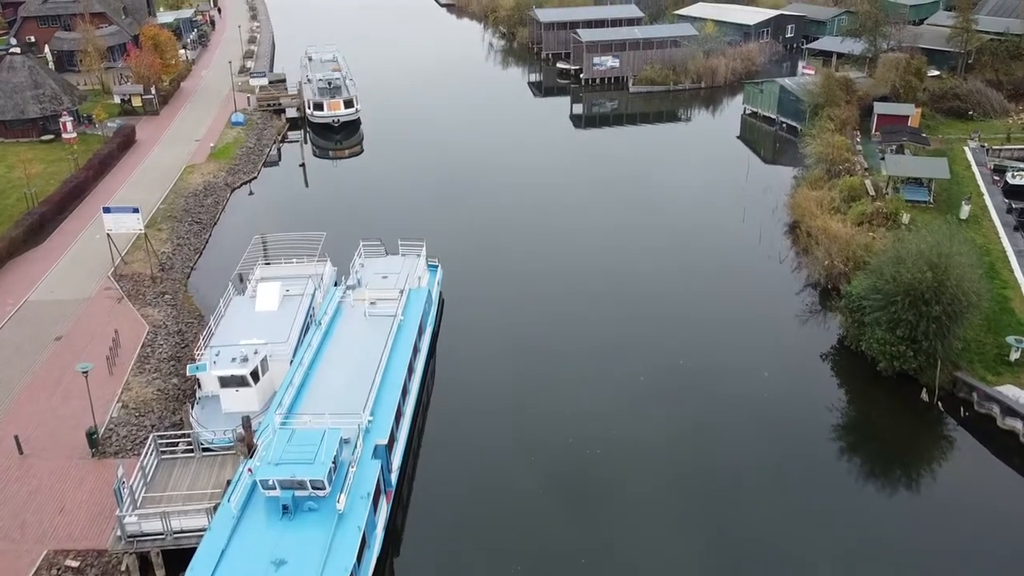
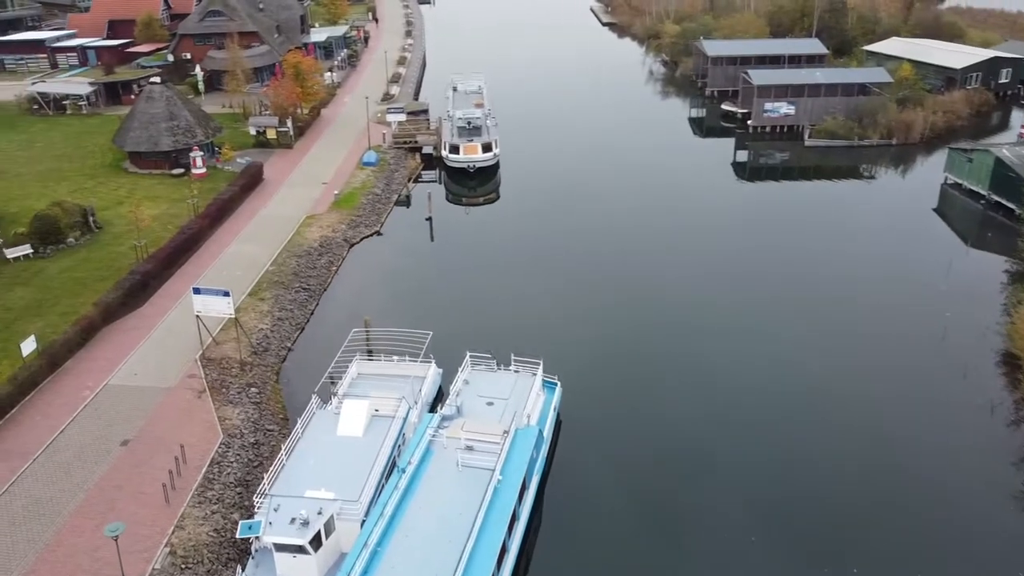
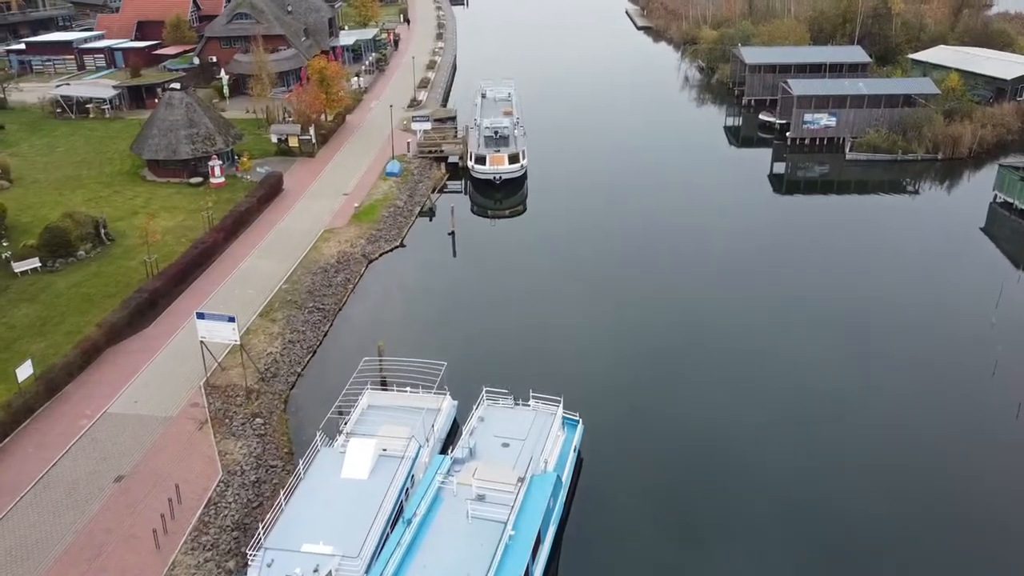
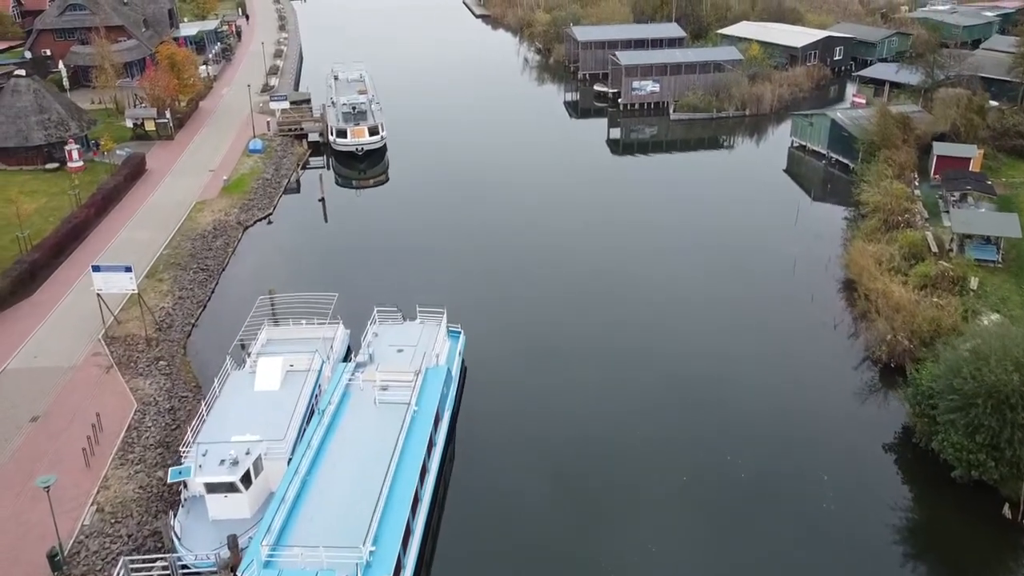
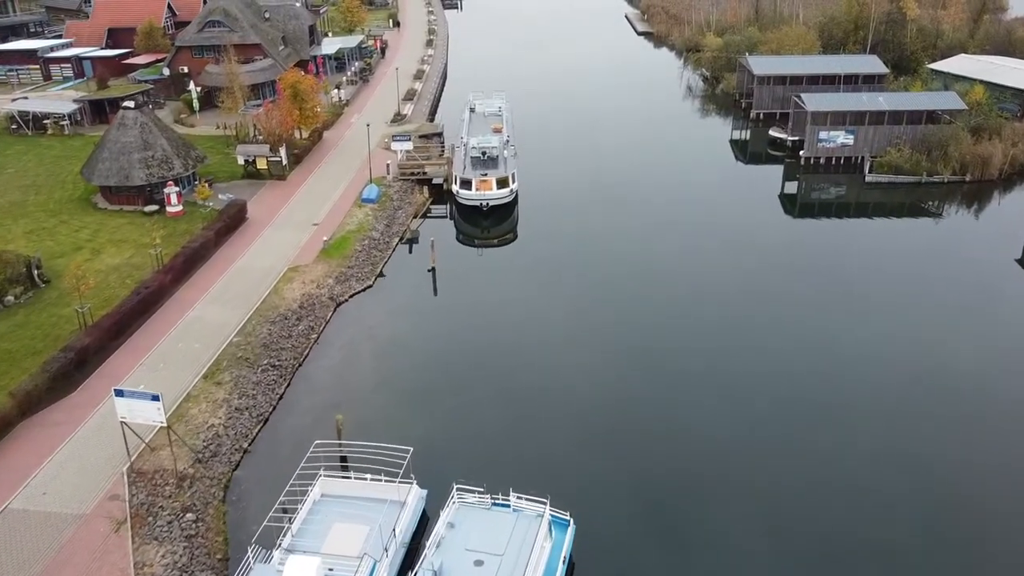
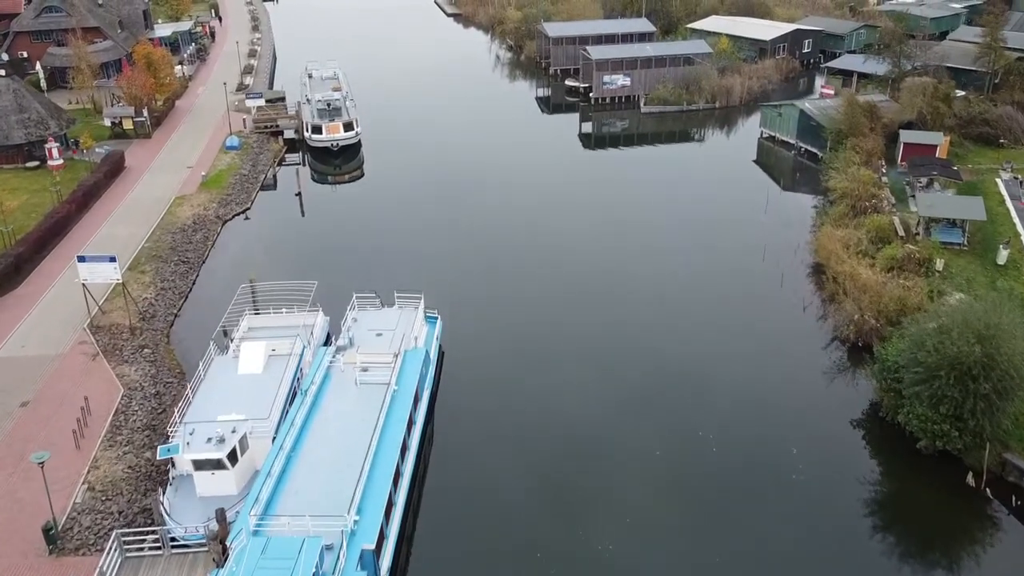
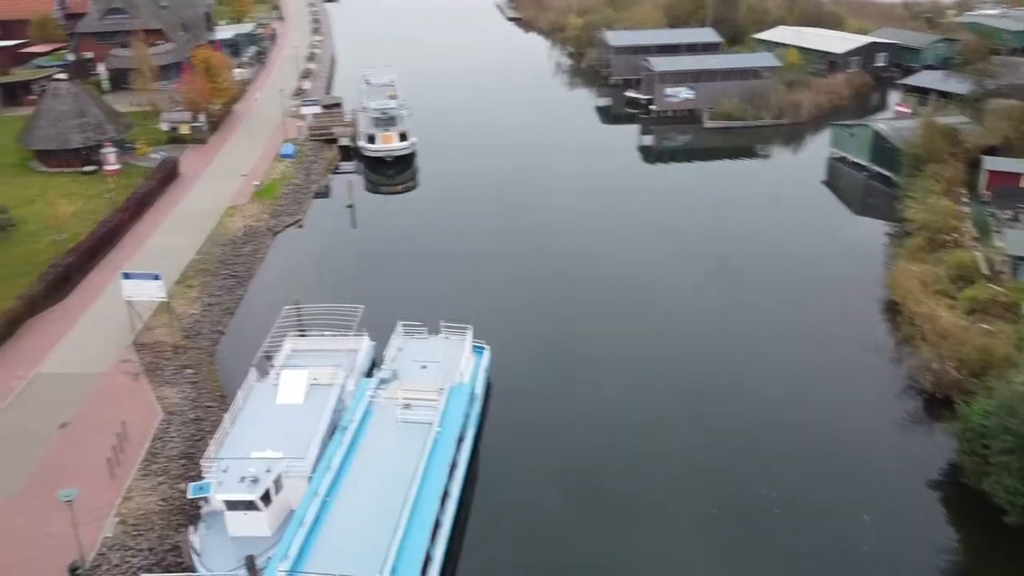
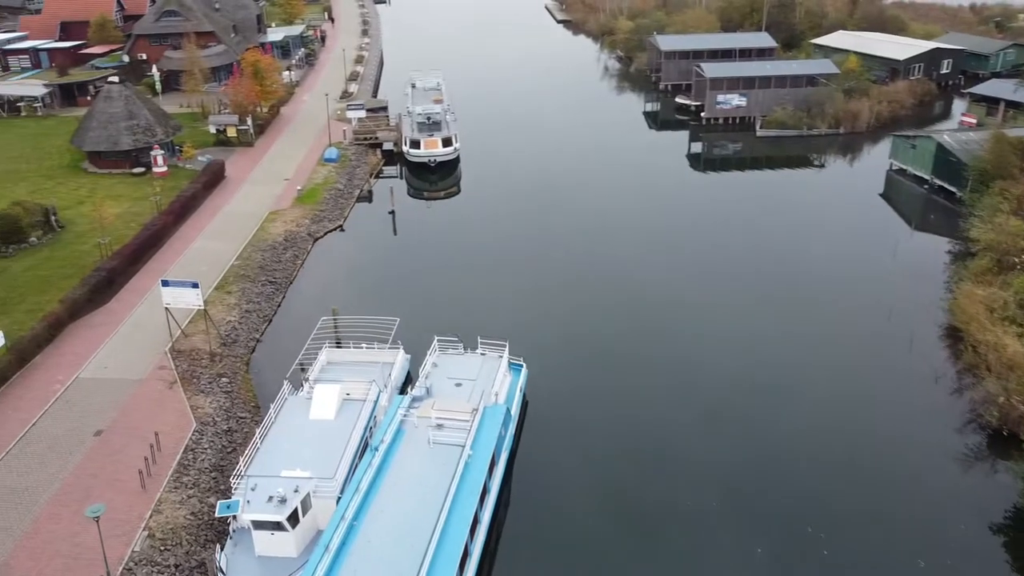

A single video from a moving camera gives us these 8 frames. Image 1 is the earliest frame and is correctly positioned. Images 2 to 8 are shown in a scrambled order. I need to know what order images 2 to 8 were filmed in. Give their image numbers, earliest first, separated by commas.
6, 4, 7, 8, 2, 3, 5
